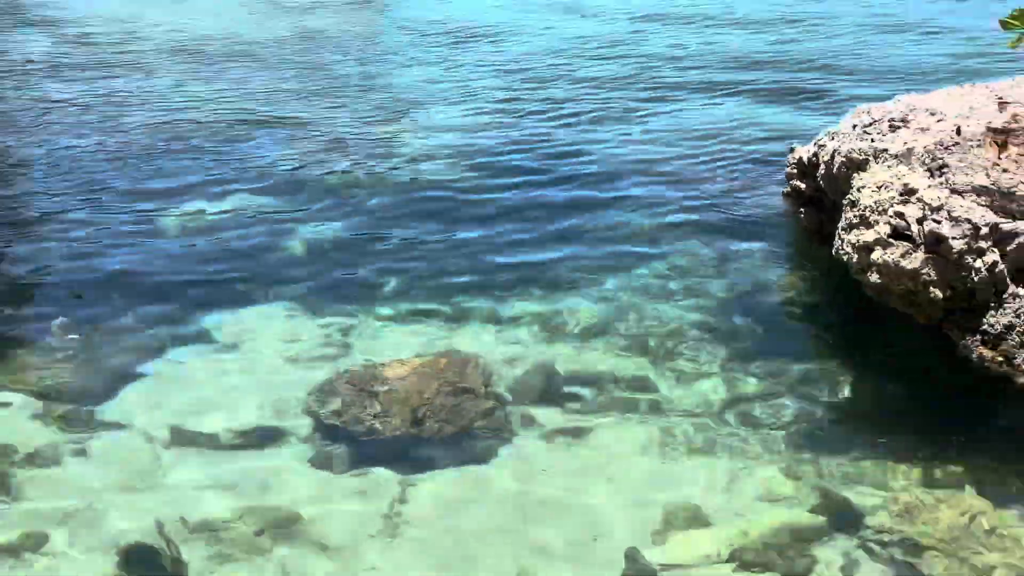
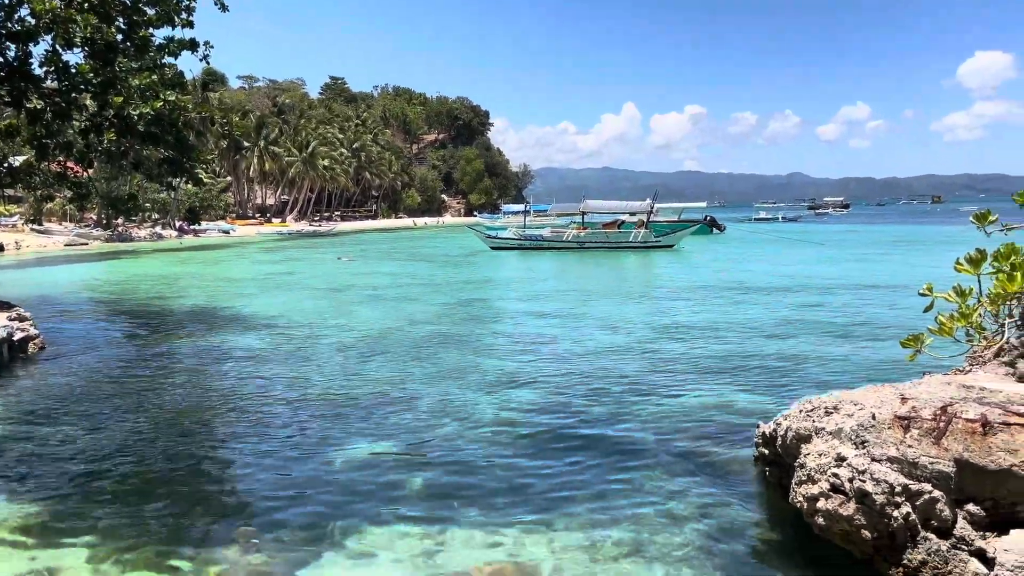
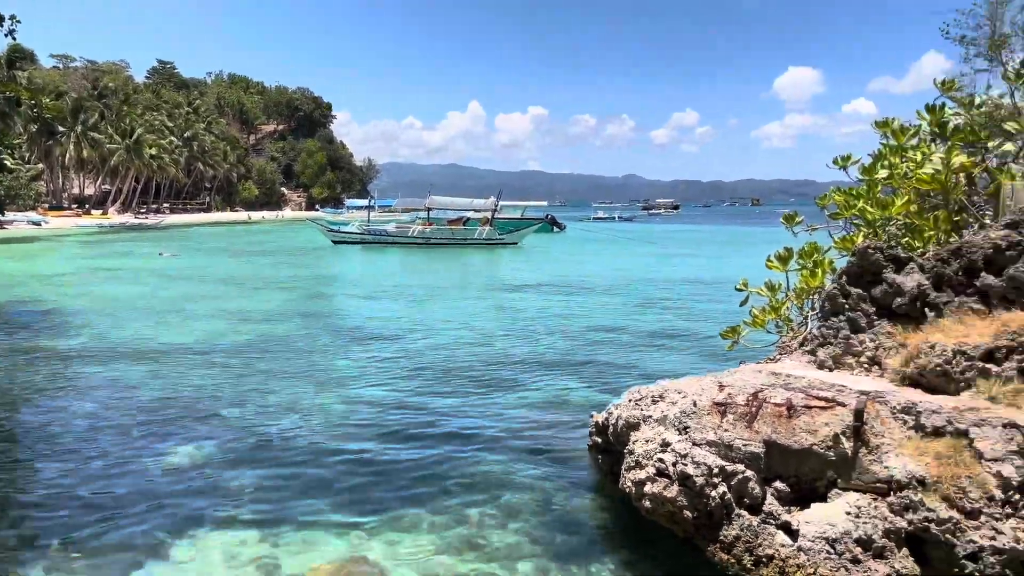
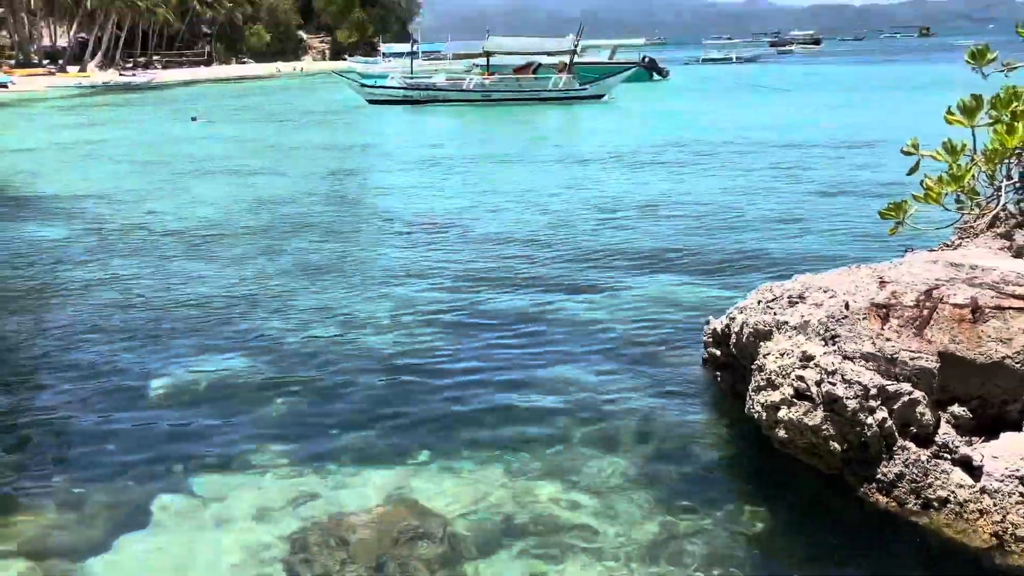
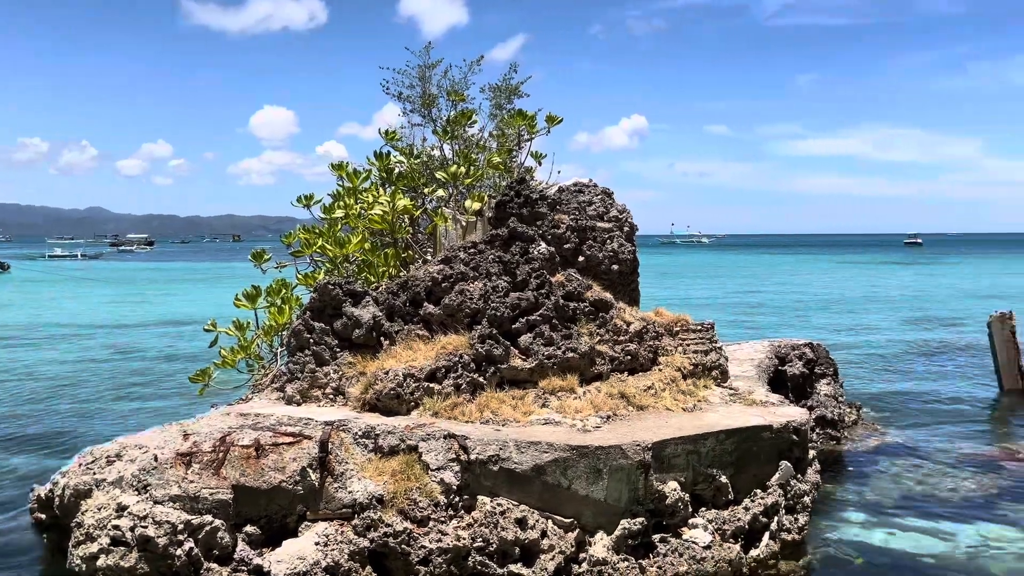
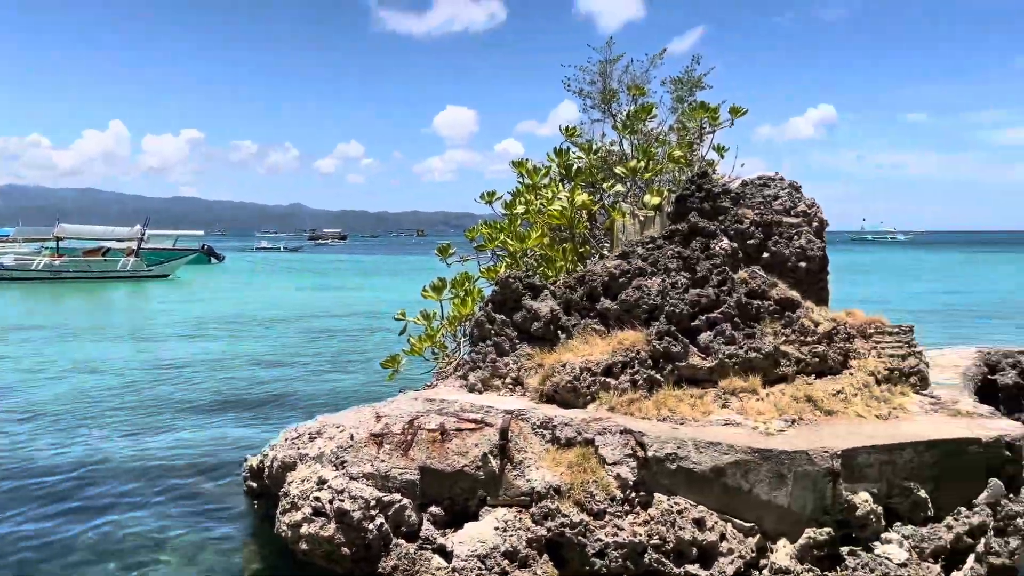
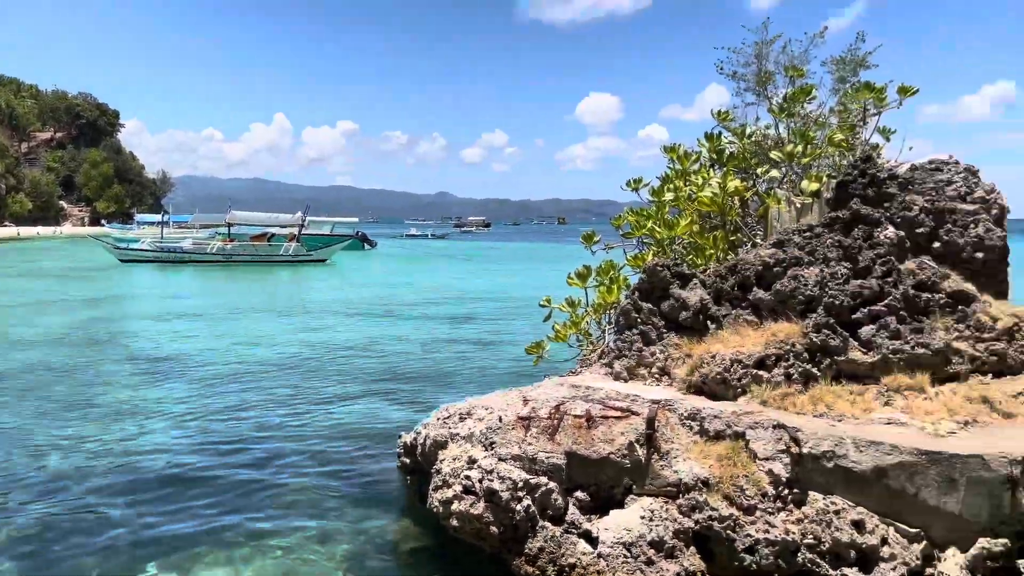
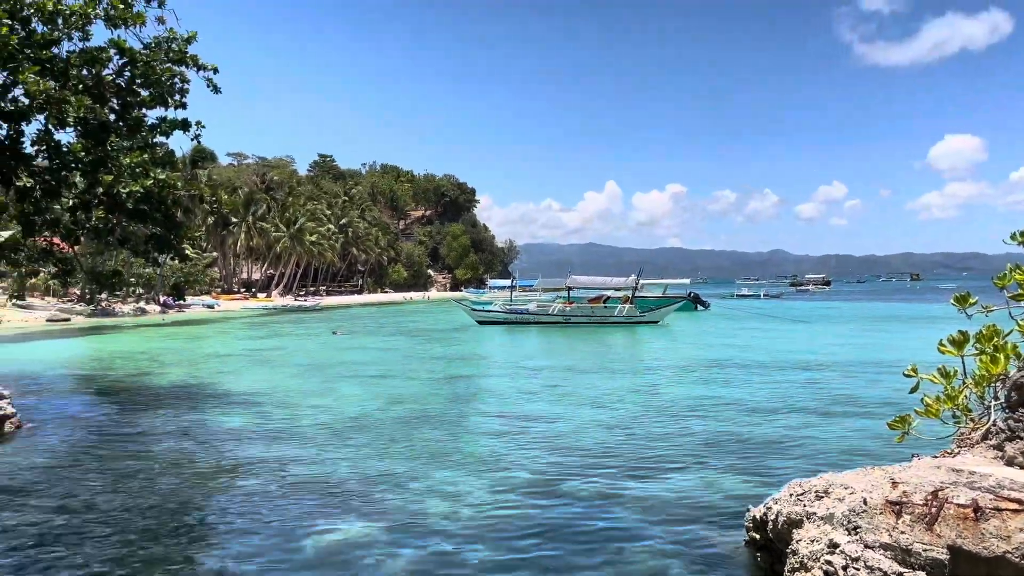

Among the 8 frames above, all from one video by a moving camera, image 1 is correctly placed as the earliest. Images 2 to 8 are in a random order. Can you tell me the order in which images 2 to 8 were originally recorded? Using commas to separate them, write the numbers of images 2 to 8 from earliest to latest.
4, 8, 2, 3, 7, 6, 5
